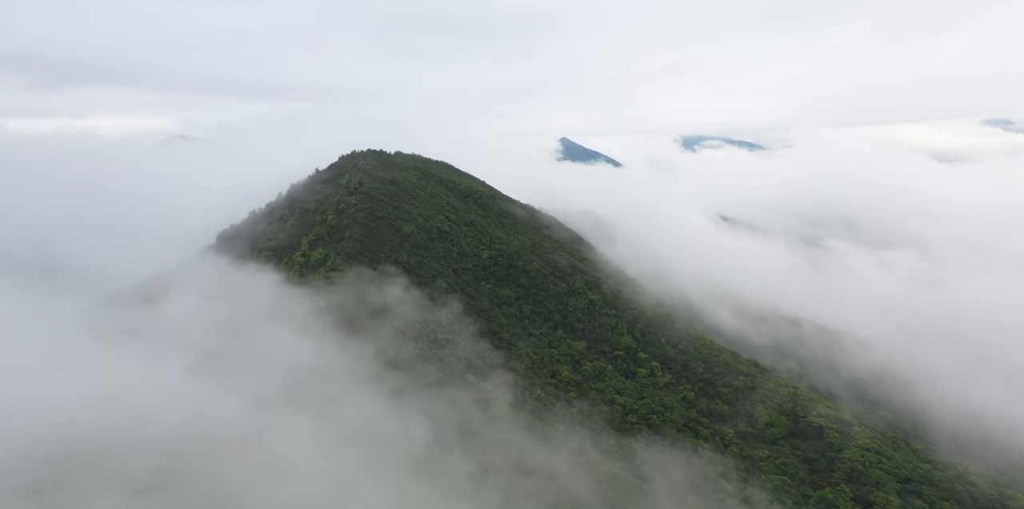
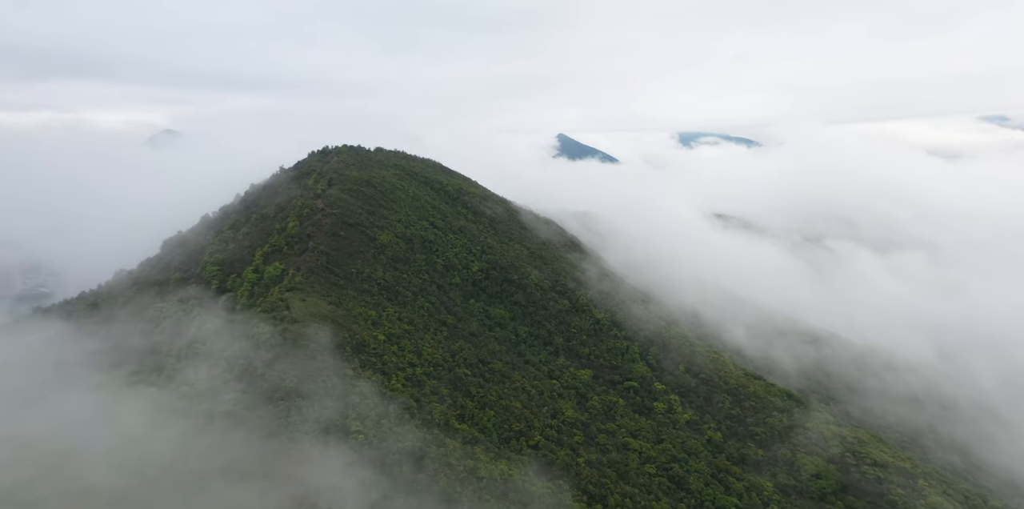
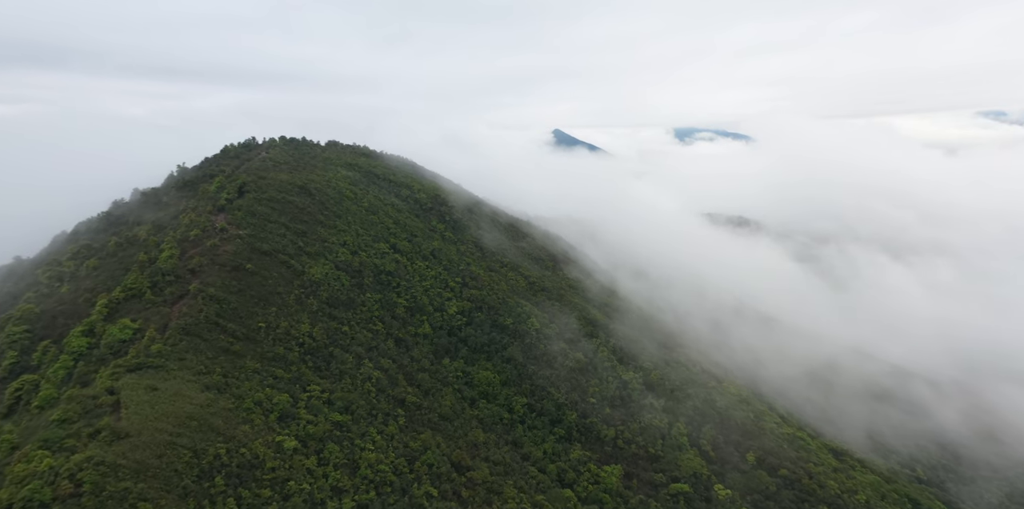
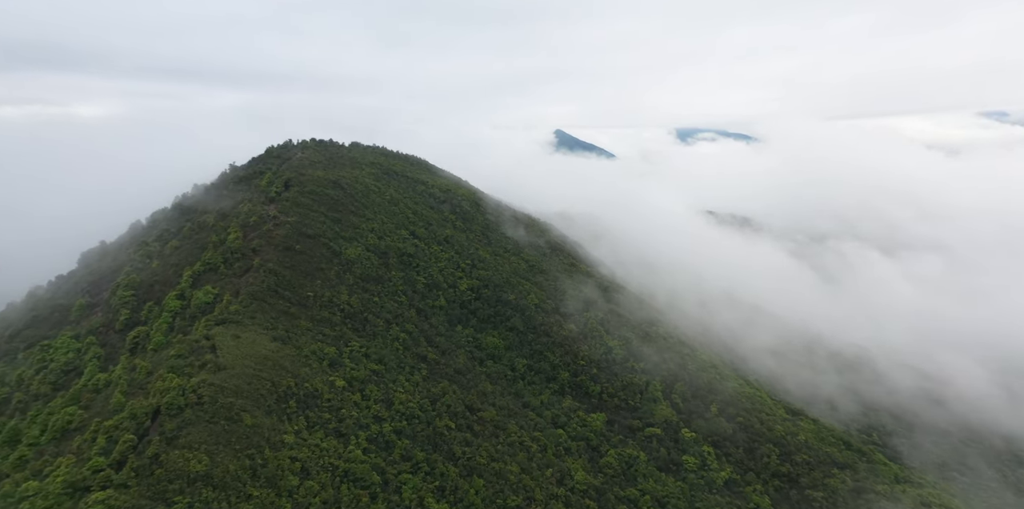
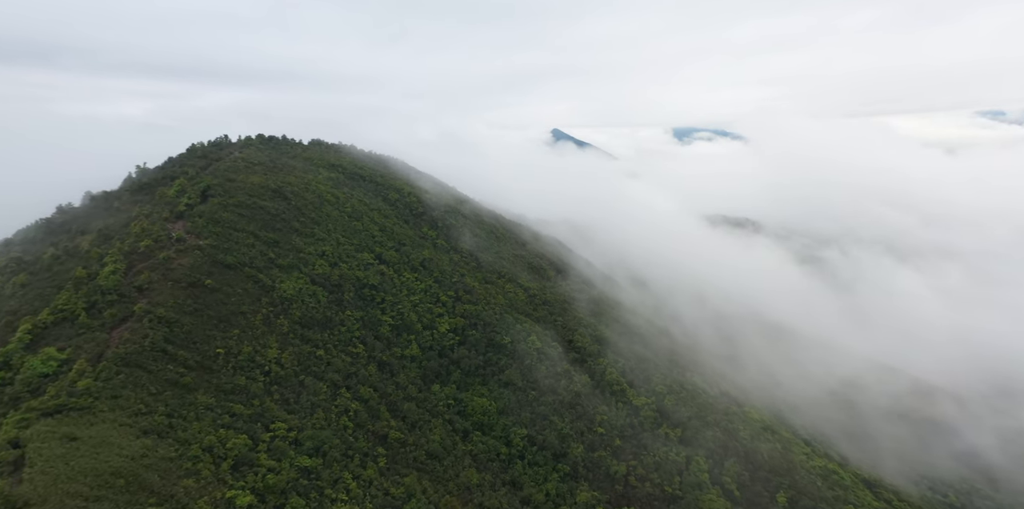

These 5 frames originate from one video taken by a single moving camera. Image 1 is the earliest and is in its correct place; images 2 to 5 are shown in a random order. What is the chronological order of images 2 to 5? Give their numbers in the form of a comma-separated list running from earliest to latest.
2, 4, 3, 5
